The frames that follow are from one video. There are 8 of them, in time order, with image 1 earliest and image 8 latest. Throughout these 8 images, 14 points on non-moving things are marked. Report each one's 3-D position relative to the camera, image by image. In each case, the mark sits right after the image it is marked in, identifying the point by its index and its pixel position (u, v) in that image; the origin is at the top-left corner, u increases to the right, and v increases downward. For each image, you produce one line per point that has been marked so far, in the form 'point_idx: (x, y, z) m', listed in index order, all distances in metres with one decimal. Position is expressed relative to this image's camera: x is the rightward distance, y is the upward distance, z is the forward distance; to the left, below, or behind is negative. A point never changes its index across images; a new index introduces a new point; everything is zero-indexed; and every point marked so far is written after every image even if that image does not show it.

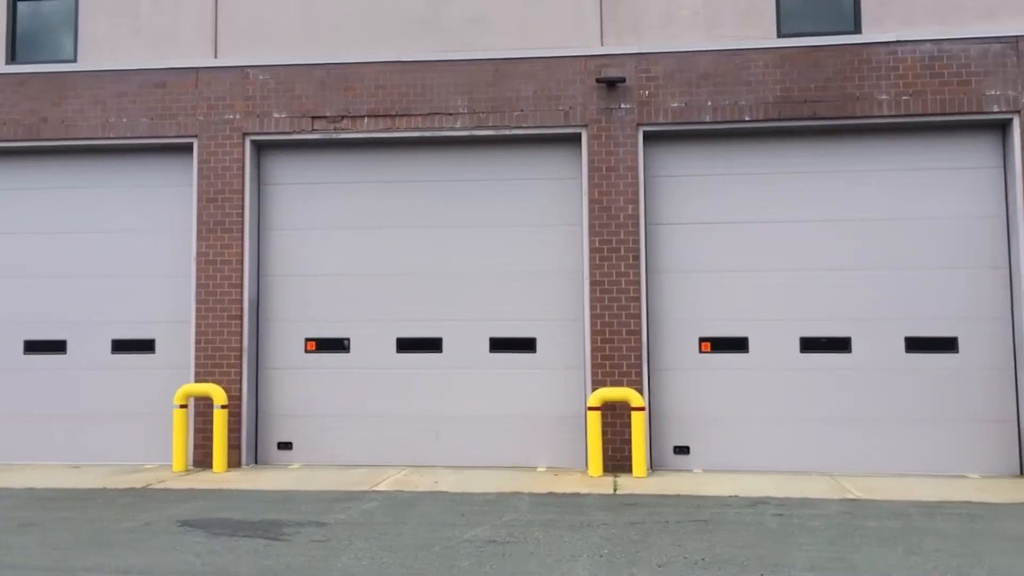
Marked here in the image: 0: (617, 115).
0: (+1.6, +2.8, +11.9) m
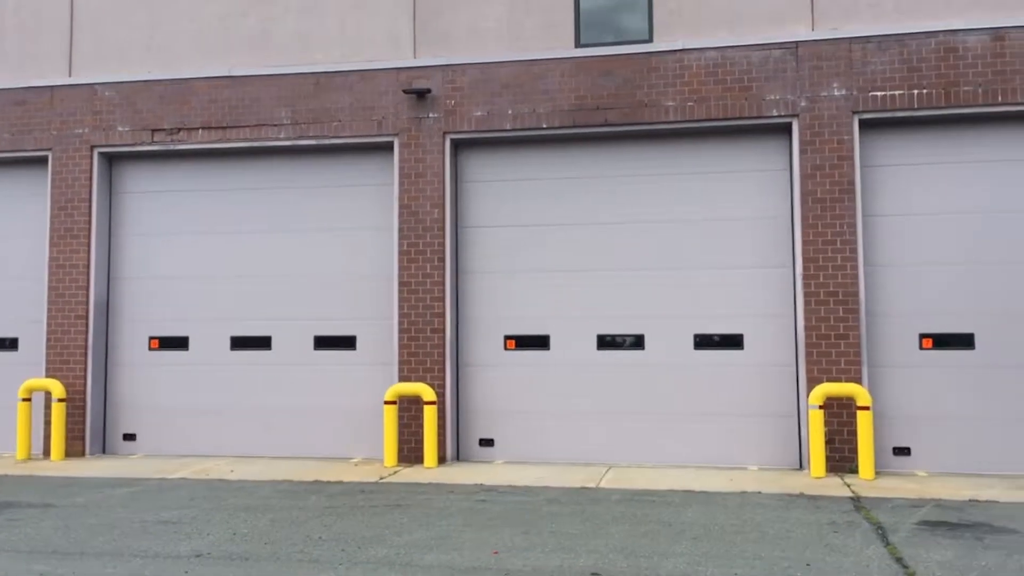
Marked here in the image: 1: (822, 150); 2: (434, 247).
0: (-1.5, +2.8, +12.5) m
1: (+4.7, +2.1, +11.3) m
2: (-1.3, +0.7, +12.3) m
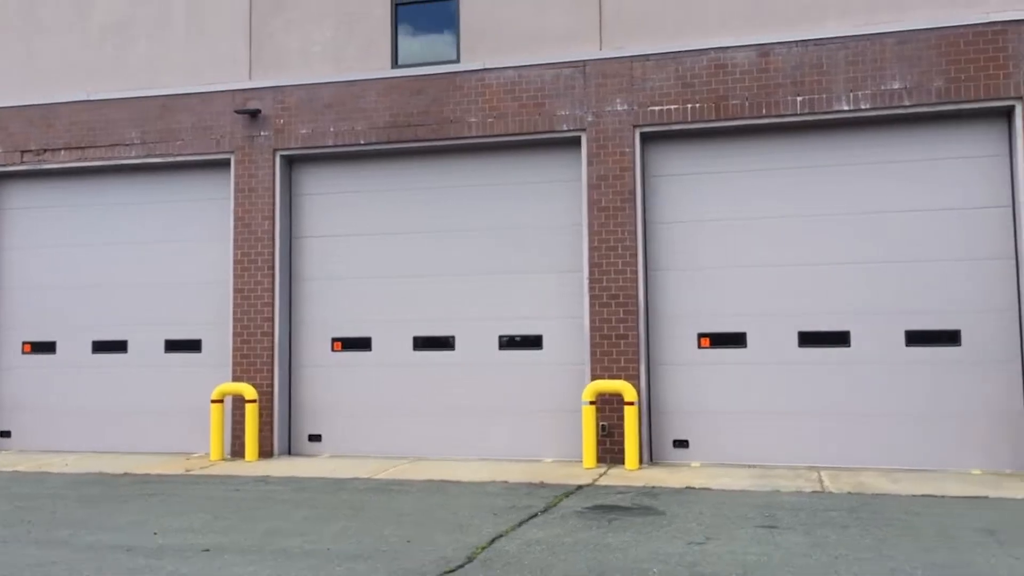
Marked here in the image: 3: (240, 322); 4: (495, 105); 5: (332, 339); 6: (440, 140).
0: (-4.6, +2.6, +13.5) m
1: (+1.5, +2.0, +12.0) m
2: (-4.4, +0.6, +13.3) m
3: (-4.8, -0.6, +13.2) m
4: (-0.3, +3.1, +12.5) m
5: (-3.2, -0.9, +13.4) m
6: (-1.2, +2.5, +12.7) m
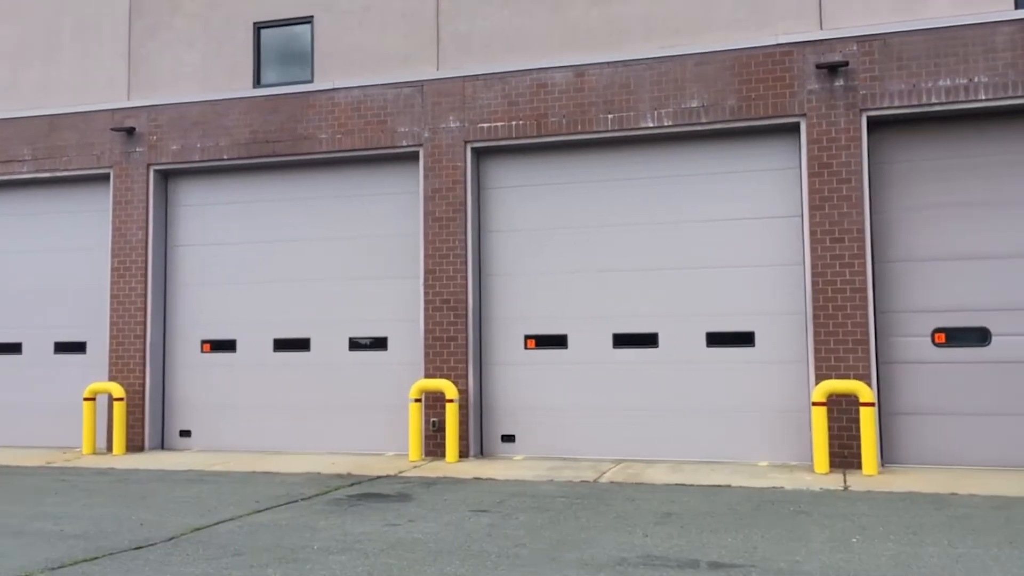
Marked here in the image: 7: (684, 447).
0: (-7.3, +2.5, +14.4) m
1: (-1.2, +1.9, +12.9) m
2: (-7.1, +0.5, +14.2) m
3: (-7.5, -0.7, +14.2) m
4: (-3.0, +3.0, +13.4) m
5: (-5.9, -1.0, +14.3) m
6: (-4.0, +2.4, +13.6) m
7: (+2.8, -2.6, +11.9) m
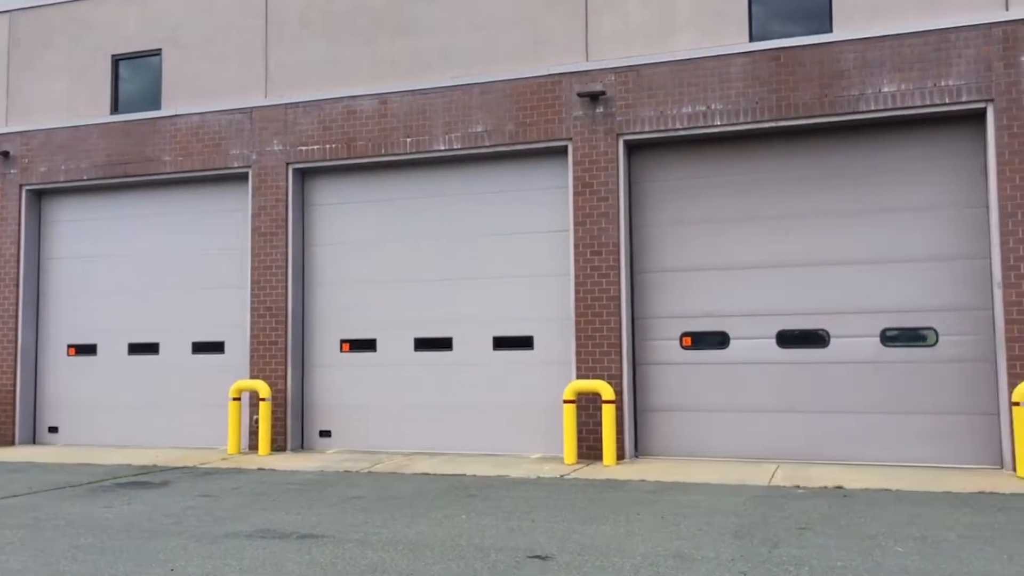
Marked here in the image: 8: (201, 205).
0: (-10.7, +2.3, +15.9) m
1: (-4.7, +1.8, +14.1) m
2: (-10.5, +0.3, +15.7) m
3: (-10.9, -0.9, +15.7) m
4: (-6.5, +2.8, +14.7) m
5: (-9.3, -1.2, +15.7) m
6: (-7.4, +2.2, +15.0) m
7: (-0.6, -2.7, +13.1) m
8: (-6.2, +1.7, +14.9) m
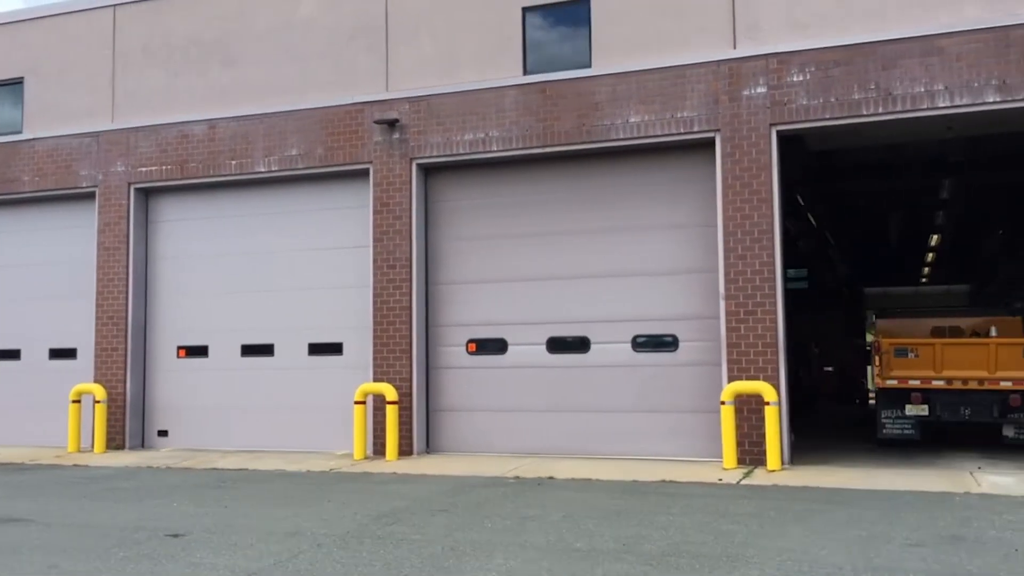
0: (-14.3, +2.1, +17.0) m
1: (-8.3, +1.6, +15.3) m
2: (-14.1, 0.0, +16.8) m
3: (-14.5, -1.2, +16.8) m
4: (-10.1, +2.6, +15.9) m
5: (-12.9, -1.4, +16.9) m
6: (-11.0, +2.0, +16.2) m
7: (-4.2, -2.9, +14.3) m
8: (-9.8, +1.4, +16.1) m
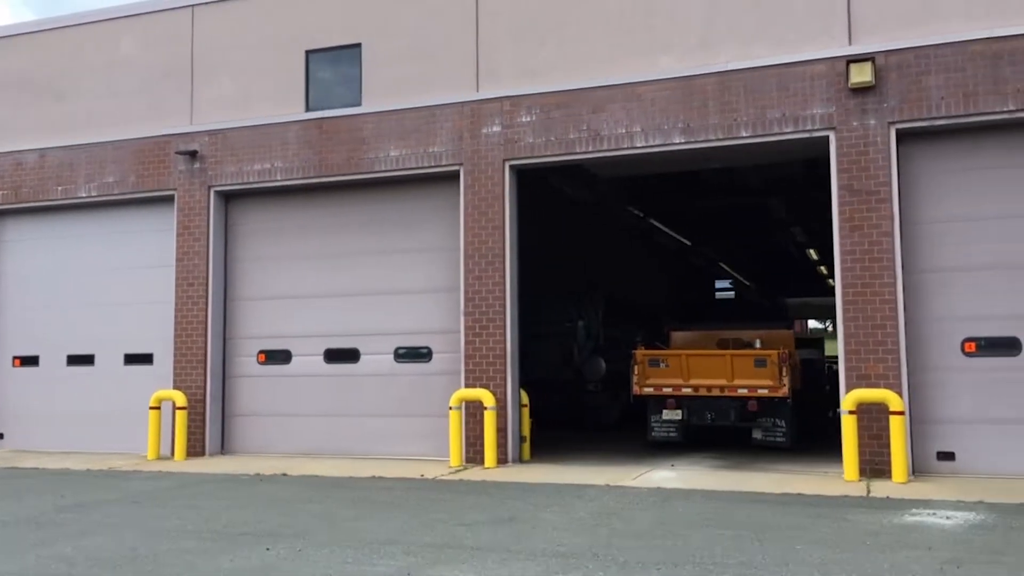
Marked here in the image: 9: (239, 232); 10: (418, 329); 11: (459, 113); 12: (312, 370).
0: (-18.6, +1.8, +18.3) m
1: (-12.5, +1.2, +16.6) m
2: (-18.3, -0.3, +18.1) m
3: (-18.7, -1.5, +18.1) m
4: (-14.3, +2.2, +17.2) m
5: (-17.1, -1.8, +18.2) m
6: (-15.2, +1.7, +17.5) m
7: (-8.4, -3.2, +15.6) m
8: (-14.0, +1.1, +17.4) m
9: (-5.5, +1.1, +15.1) m
10: (-1.7, -0.8, +13.8) m
11: (-0.9, +3.1, +13.4) m
12: (-3.8, -1.6, +14.4) m
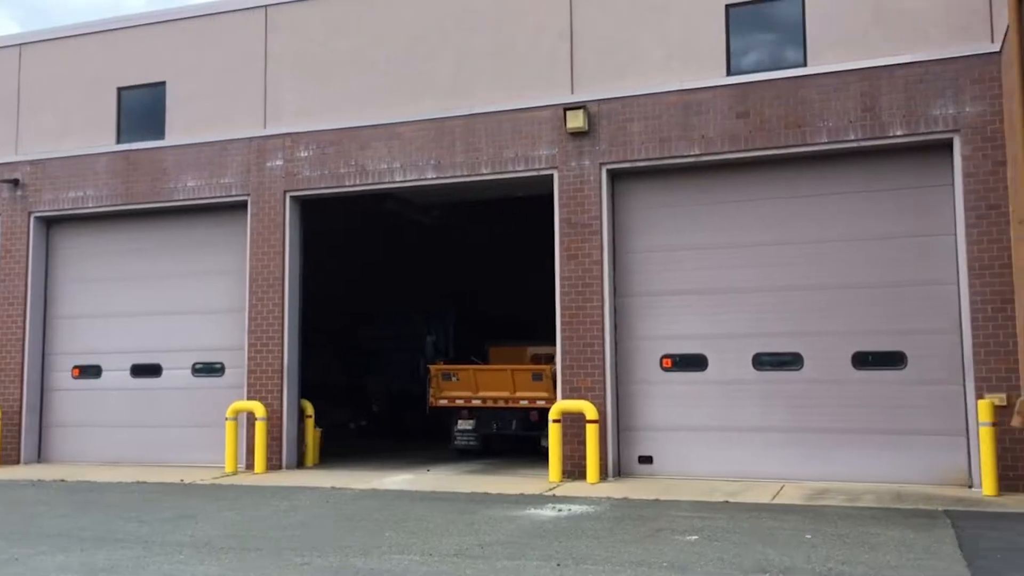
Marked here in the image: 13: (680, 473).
0: (-22.9, +1.3, +19.0) m
1: (-16.8, +0.8, +17.5) m
2: (-22.7, -0.8, +18.8) m
3: (-23.1, -1.9, +18.8) m
4: (-18.6, +1.8, +18.0) m
5: (-21.5, -2.2, +18.9) m
6: (-19.6, +1.3, +18.3) m
7: (-12.7, -3.6, +16.5) m
8: (-18.3, +0.7, +18.2) m
9: (-9.8, +0.7, +16.1) m
10: (-6.0, -1.2, +14.9) m
11: (-5.2, +2.7, +14.6) m
12: (-8.1, -2.0, +15.5) m
13: (+2.8, -3.0, +12.3) m
